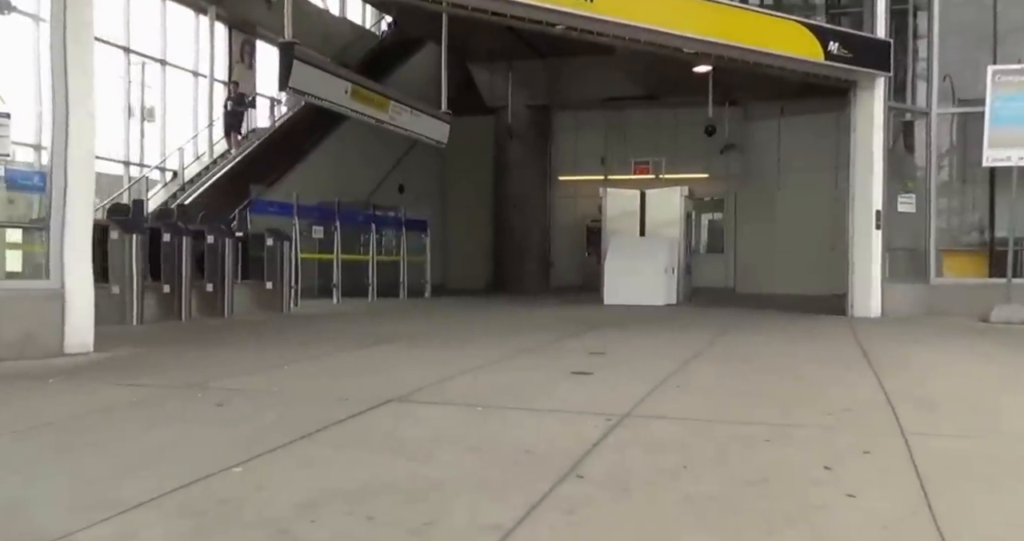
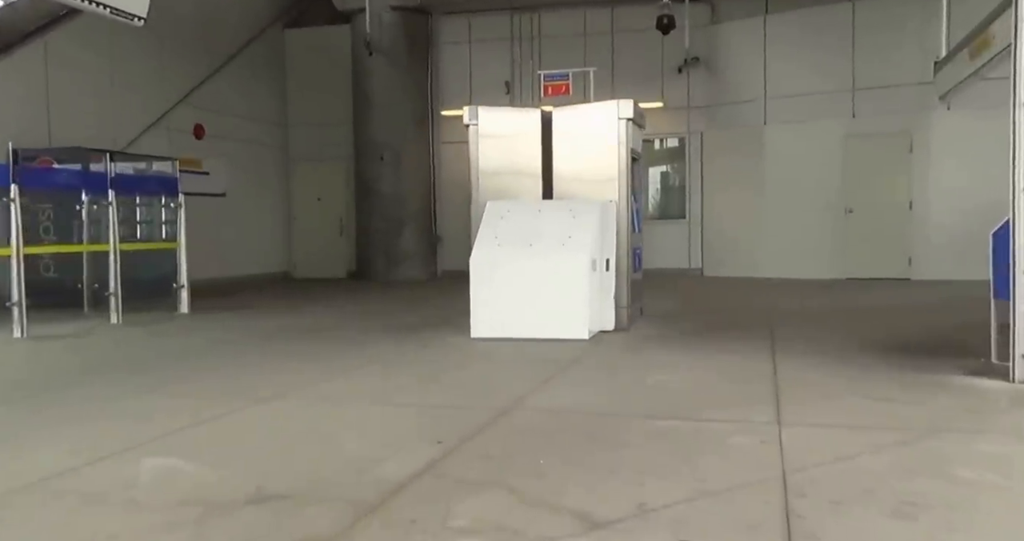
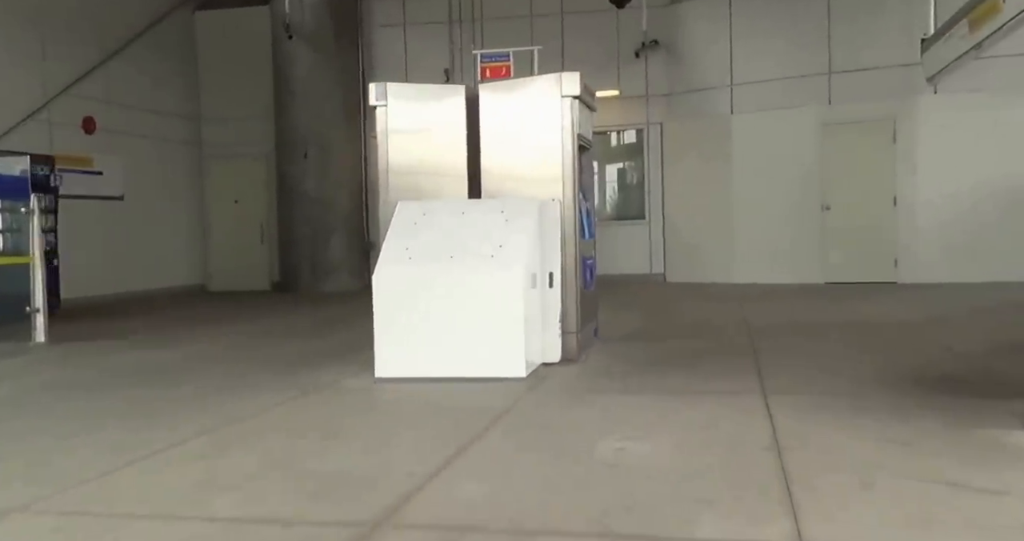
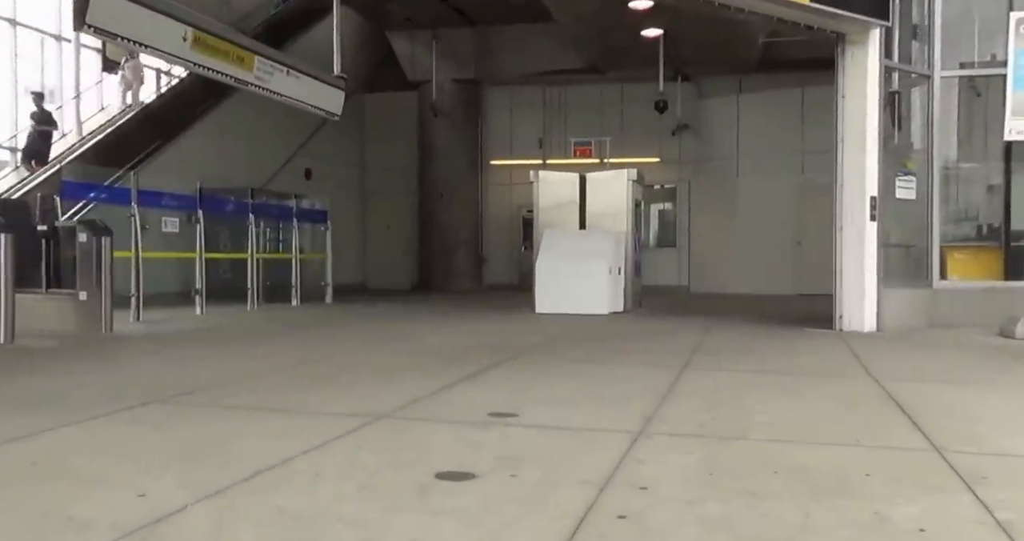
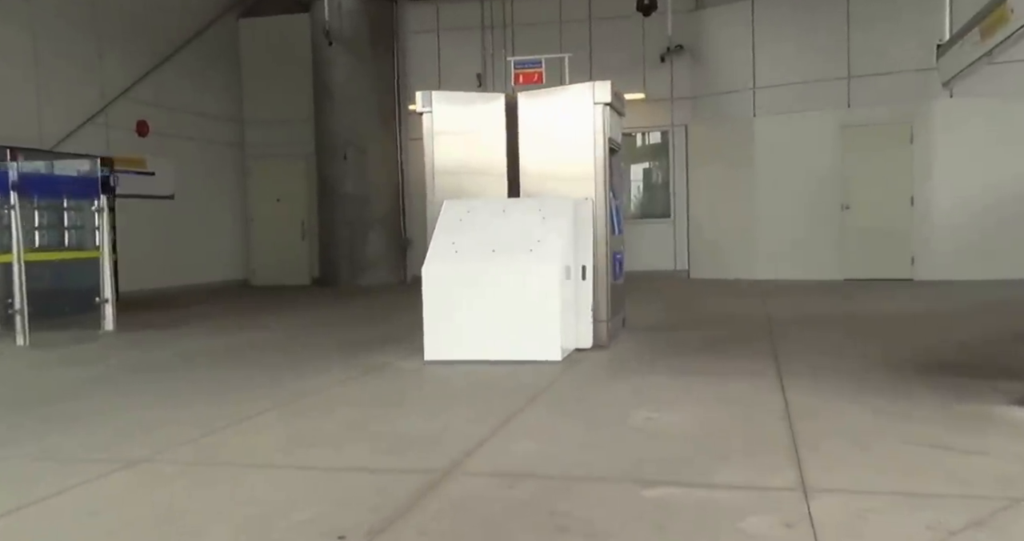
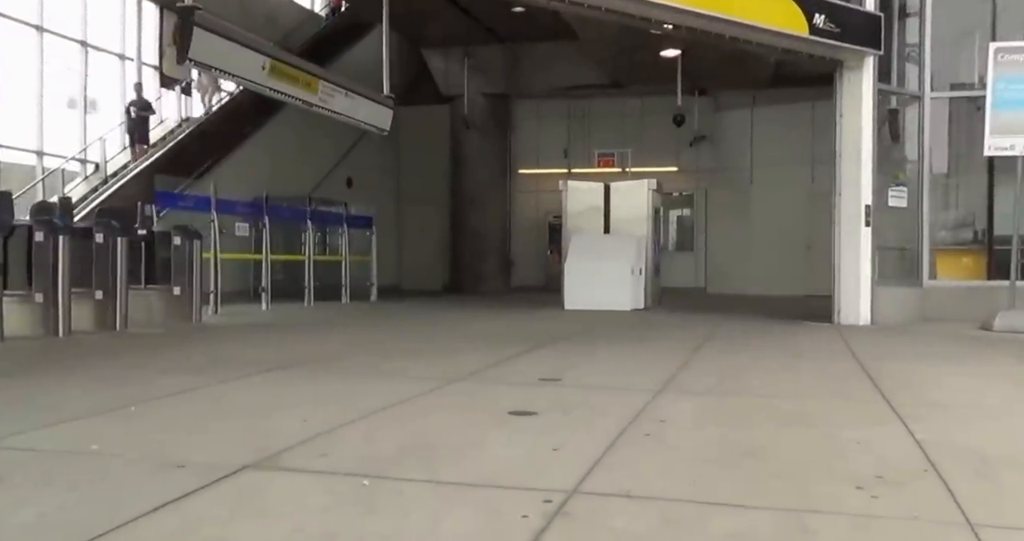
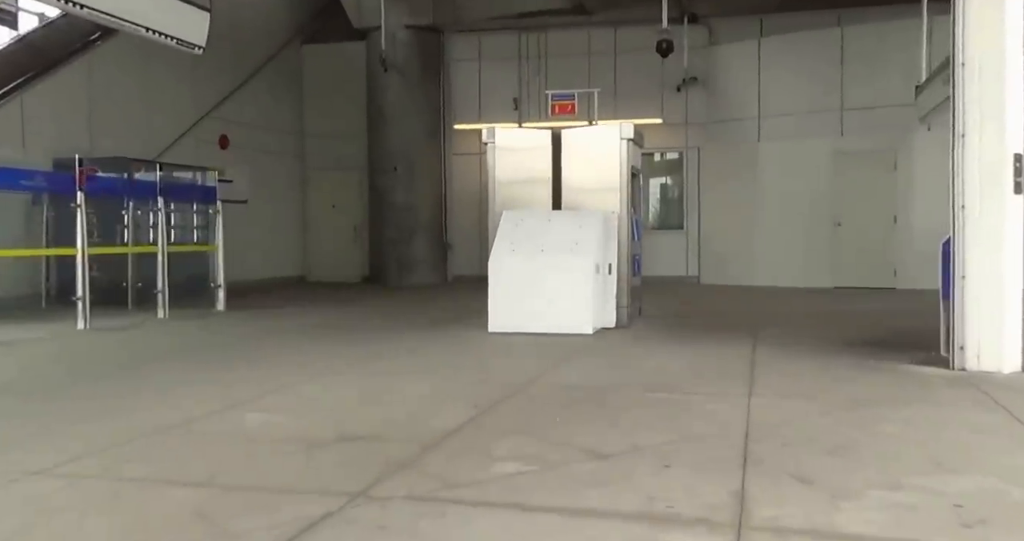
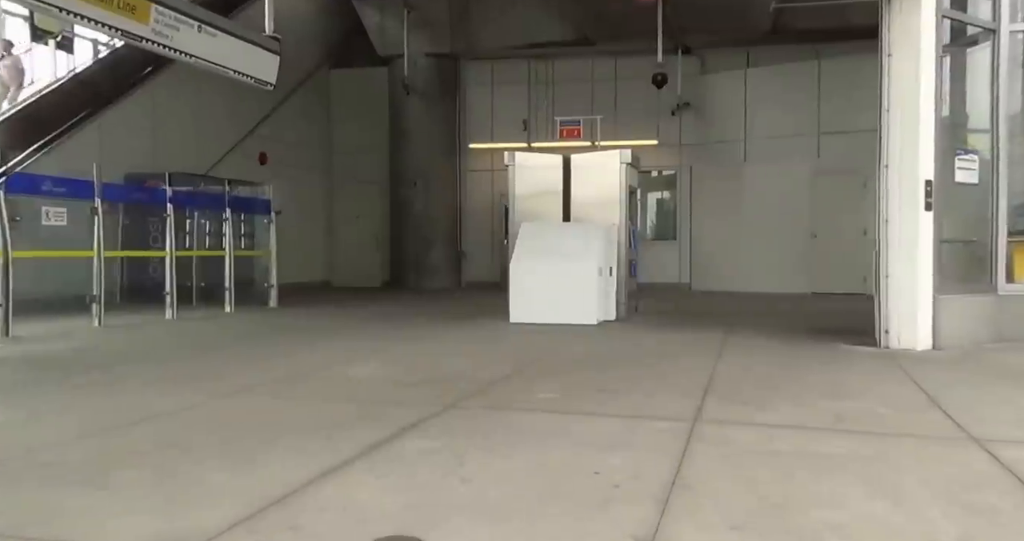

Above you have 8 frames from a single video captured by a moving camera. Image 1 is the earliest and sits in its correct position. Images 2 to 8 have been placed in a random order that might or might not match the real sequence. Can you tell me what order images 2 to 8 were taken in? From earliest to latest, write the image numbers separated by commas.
6, 4, 8, 7, 2, 5, 3
